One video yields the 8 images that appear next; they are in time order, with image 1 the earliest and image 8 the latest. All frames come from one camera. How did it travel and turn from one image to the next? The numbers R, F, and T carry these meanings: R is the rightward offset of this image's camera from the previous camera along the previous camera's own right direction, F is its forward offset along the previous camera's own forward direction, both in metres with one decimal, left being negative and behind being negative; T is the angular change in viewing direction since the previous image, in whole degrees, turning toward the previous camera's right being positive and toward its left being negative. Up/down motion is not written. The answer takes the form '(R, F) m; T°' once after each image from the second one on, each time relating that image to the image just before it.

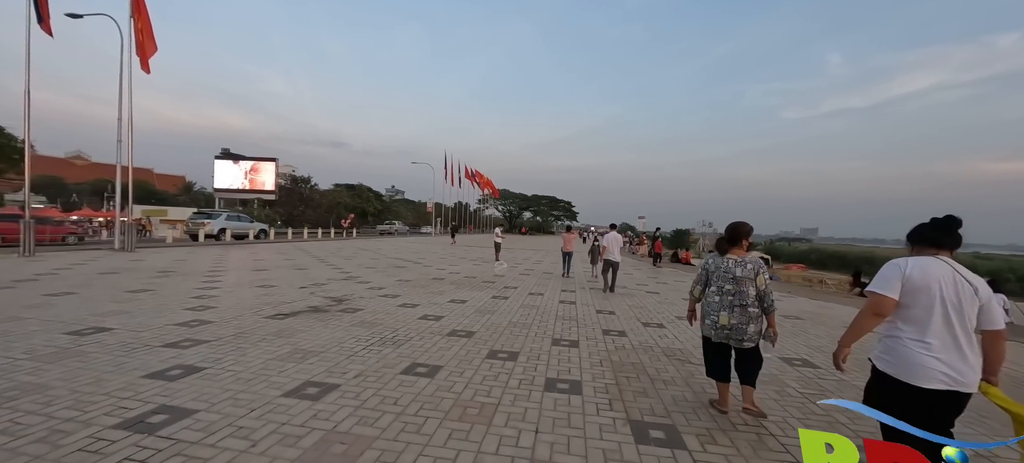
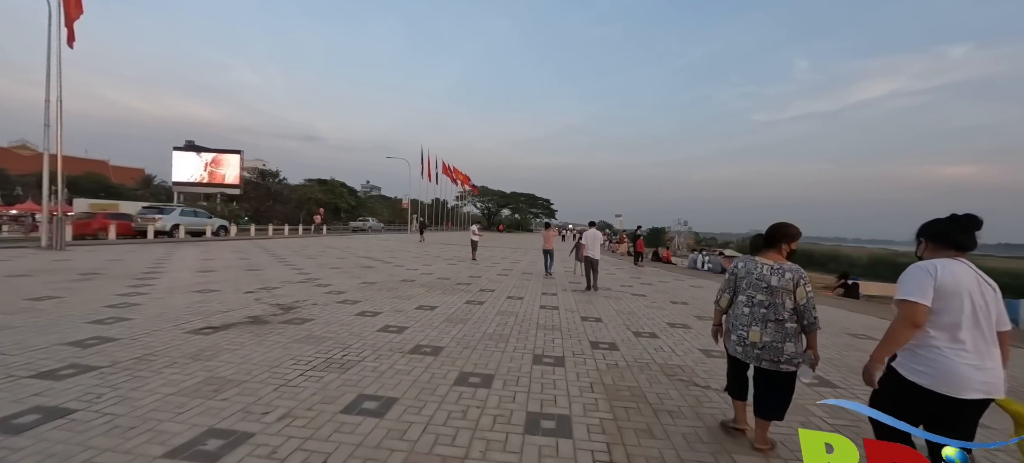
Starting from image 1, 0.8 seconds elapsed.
(0.0, +0.8) m; +3°
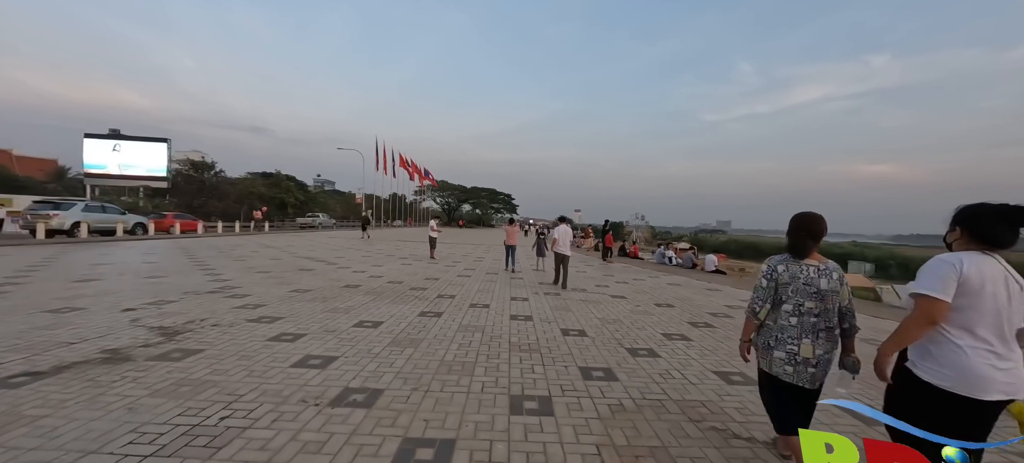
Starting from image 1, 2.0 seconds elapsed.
(0.0, +1.3) m; +6°
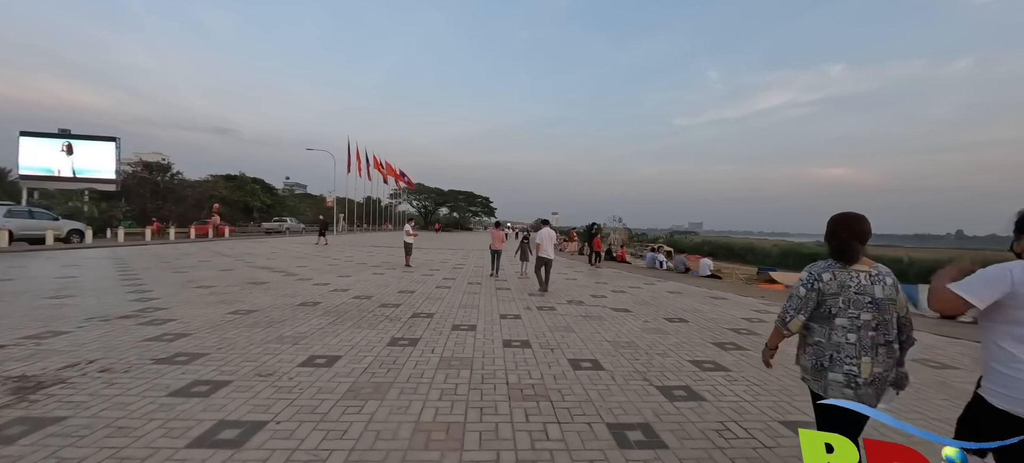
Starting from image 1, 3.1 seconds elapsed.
(-0.2, +1.1) m; +3°
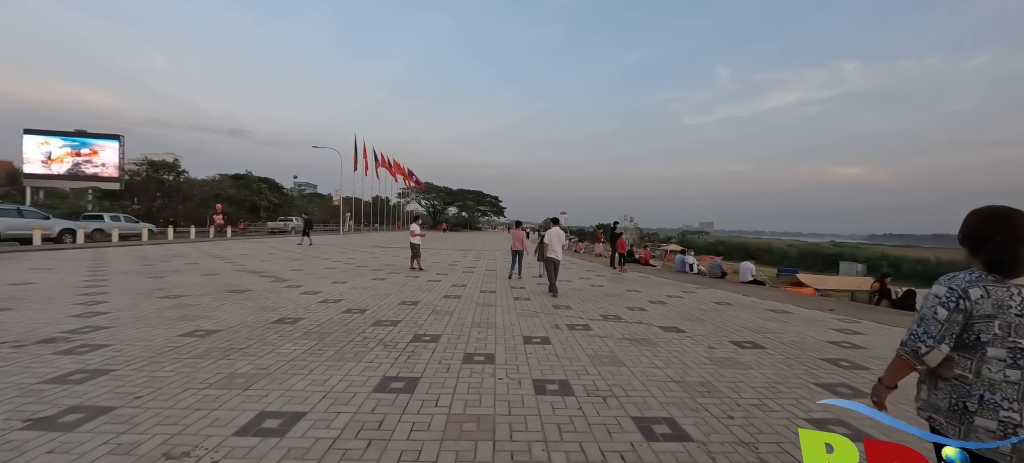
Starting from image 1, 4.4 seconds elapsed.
(-0.3, +1.4) m; -1°
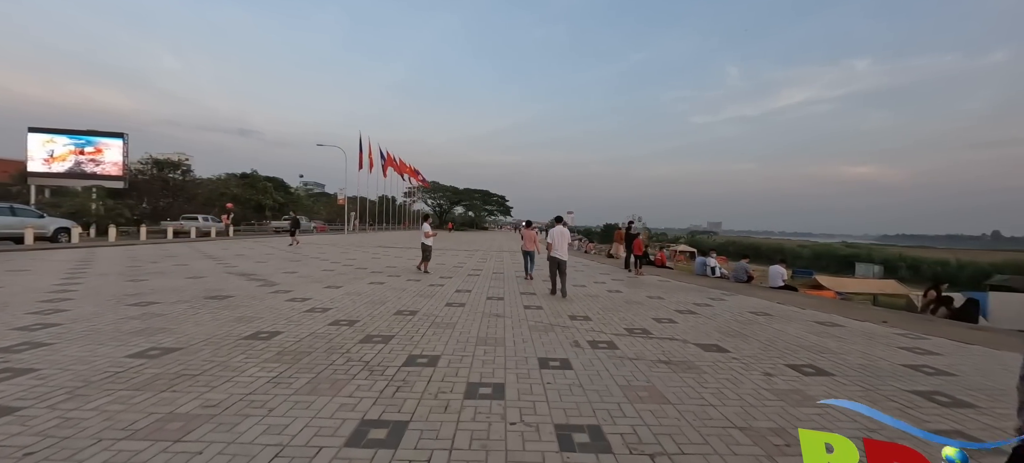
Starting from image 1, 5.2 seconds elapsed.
(-0.1, +0.9) m; -1°
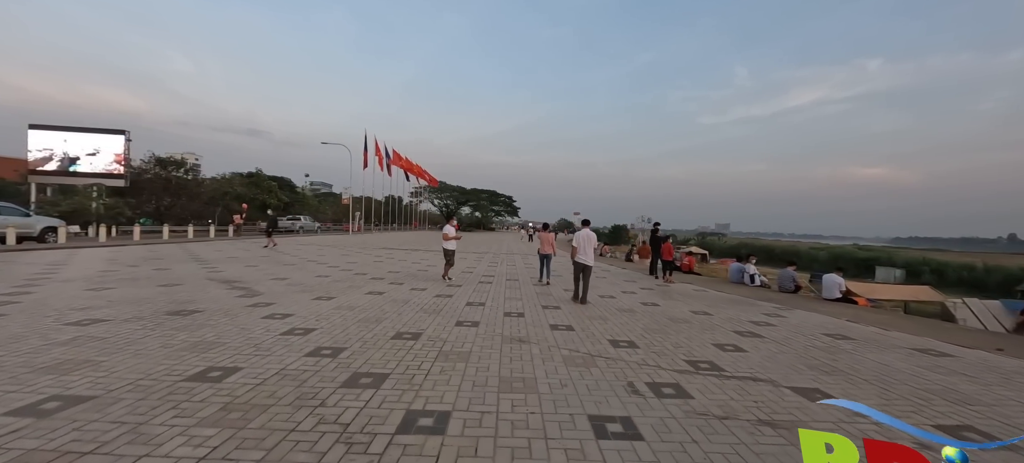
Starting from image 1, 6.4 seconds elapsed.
(-0.3, +1.3) m; -1°
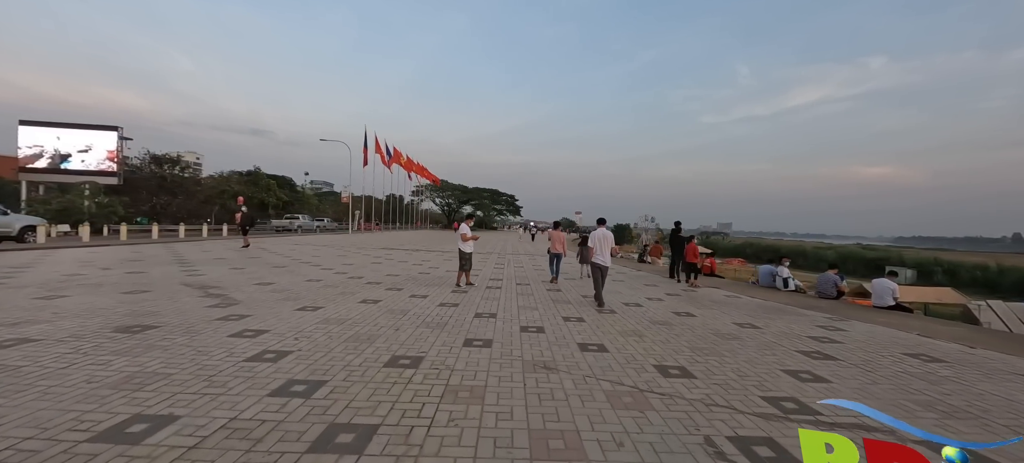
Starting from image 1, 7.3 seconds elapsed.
(-0.2, +1.0) m; 0°
